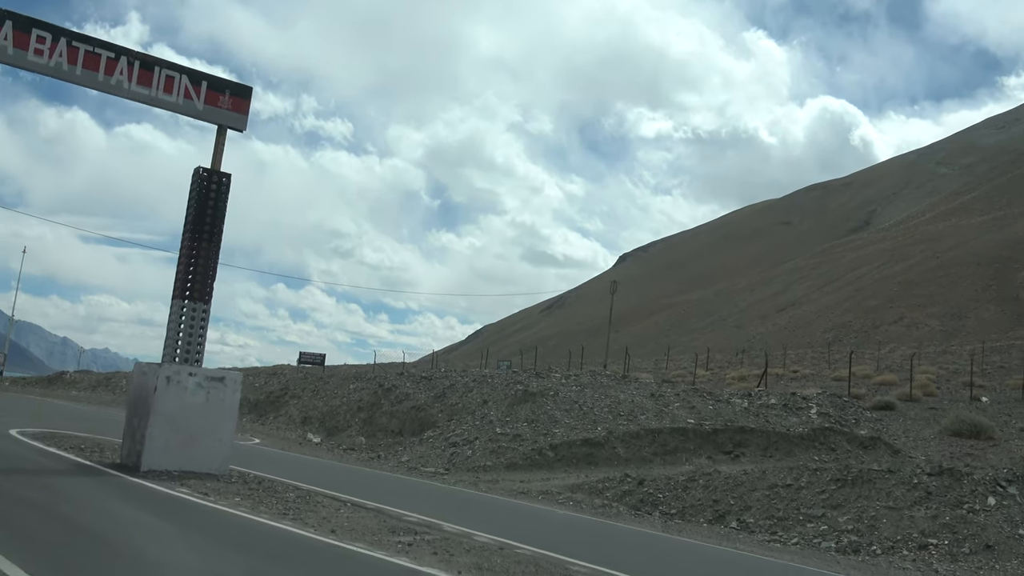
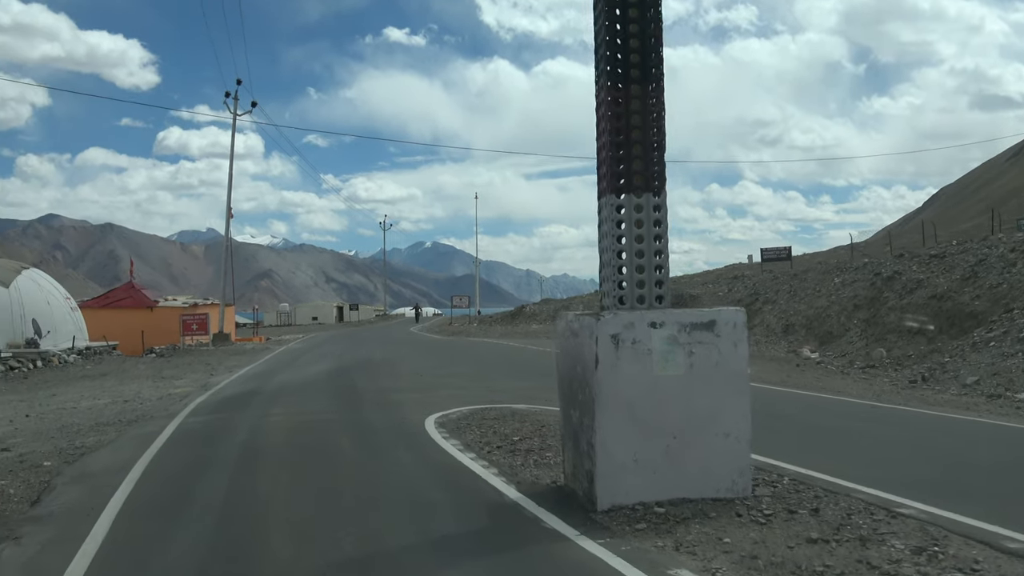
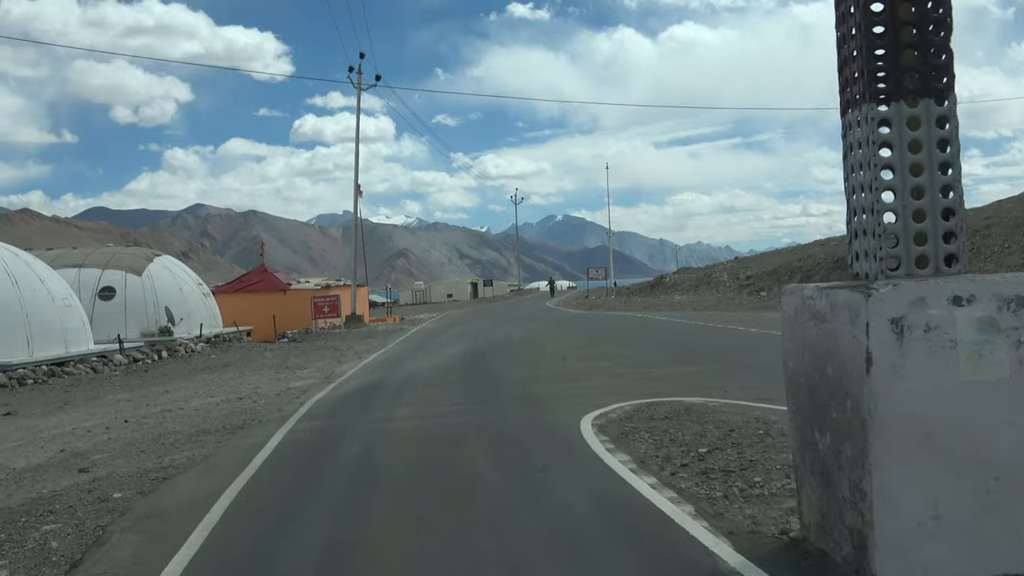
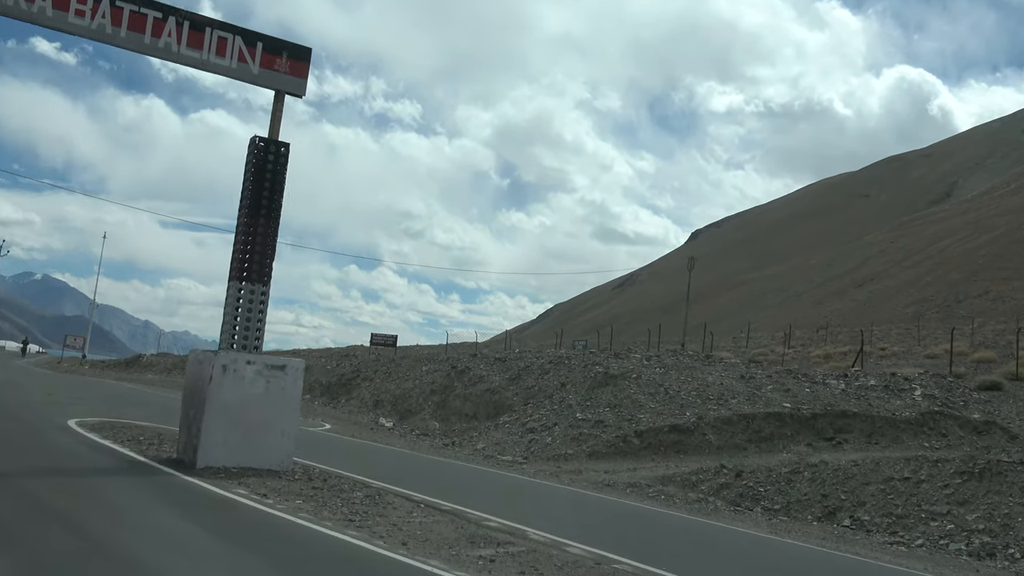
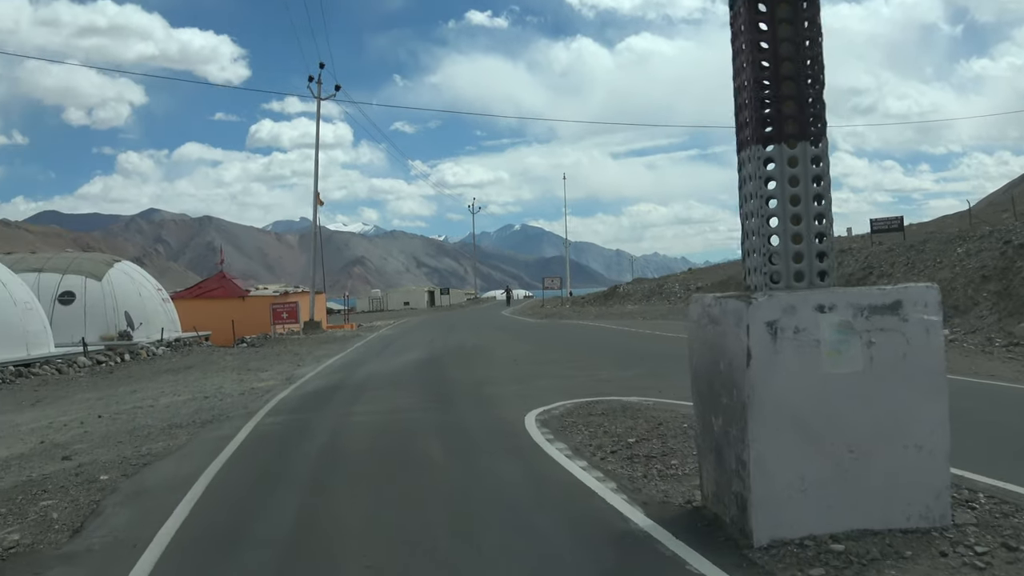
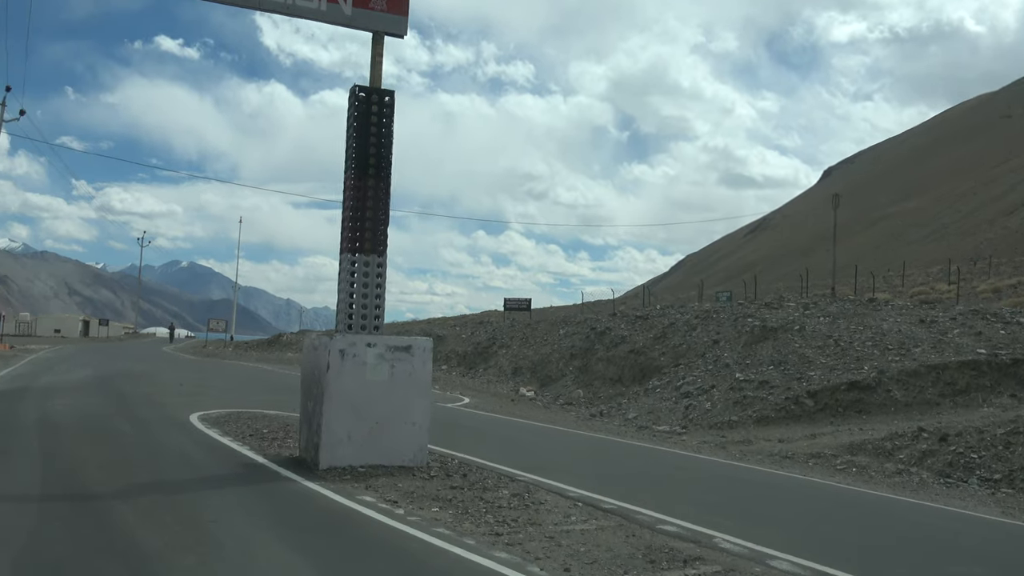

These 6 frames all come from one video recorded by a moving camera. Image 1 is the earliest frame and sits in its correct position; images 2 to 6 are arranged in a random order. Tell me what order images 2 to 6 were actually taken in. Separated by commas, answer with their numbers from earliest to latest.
4, 6, 2, 5, 3
